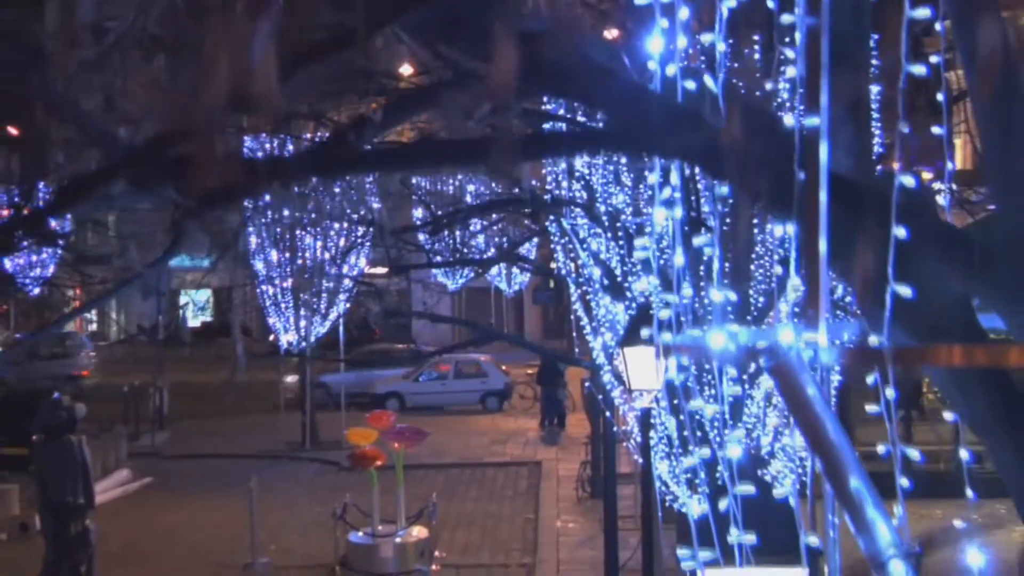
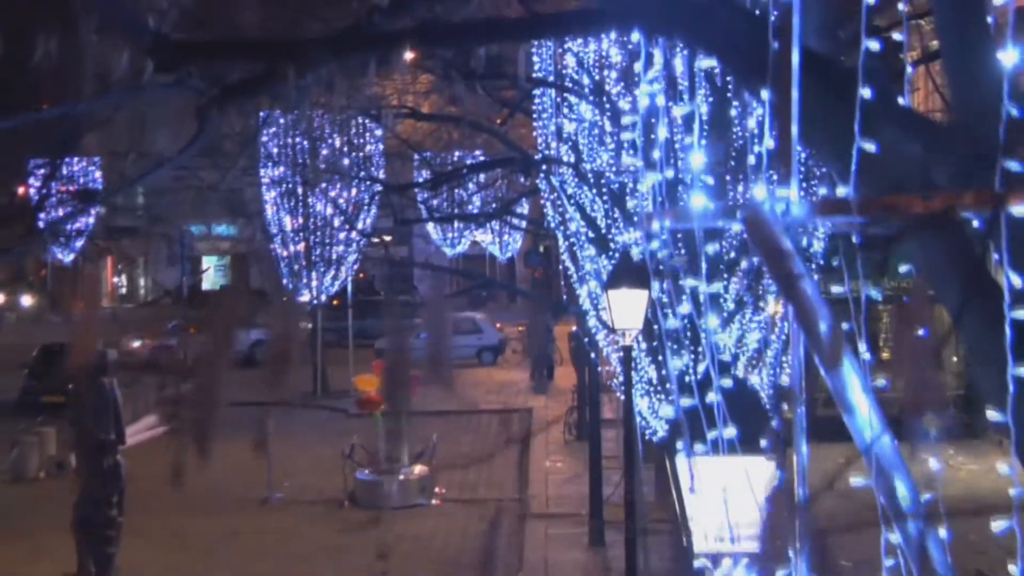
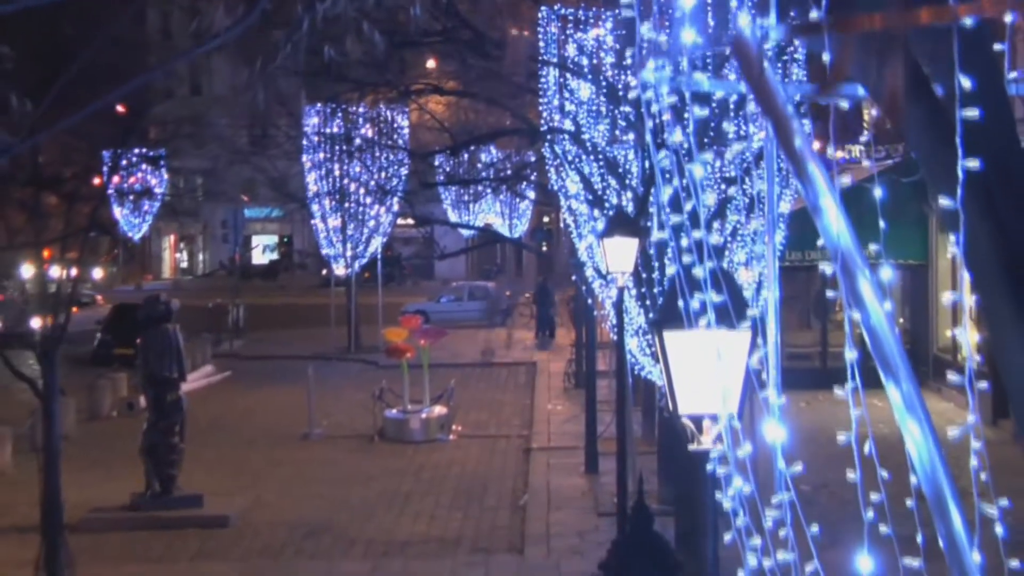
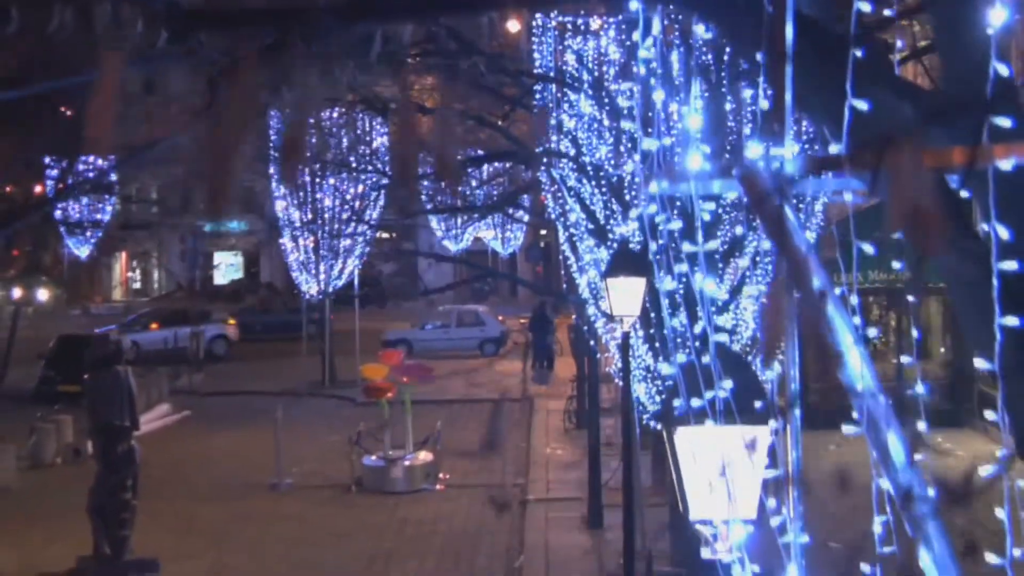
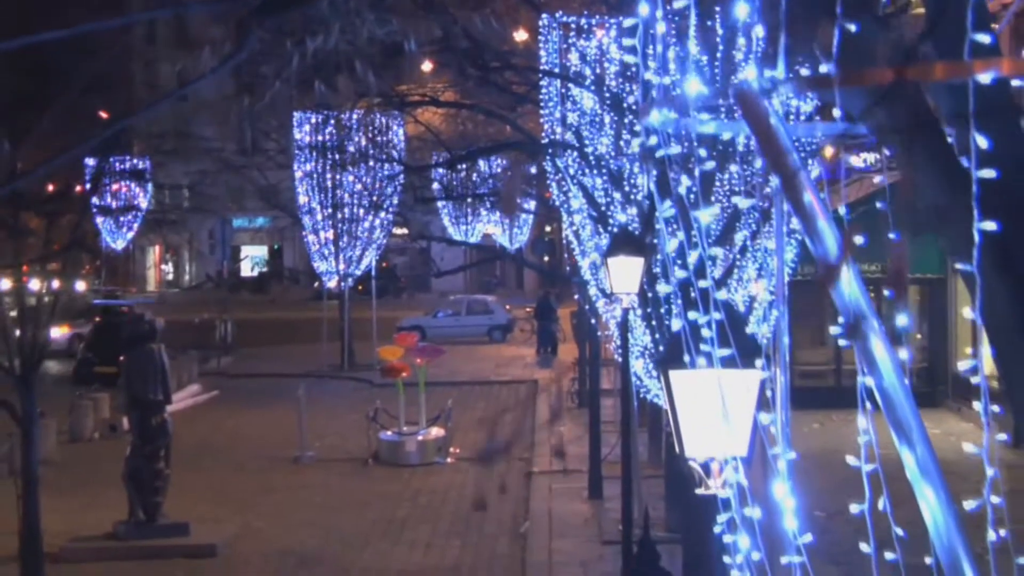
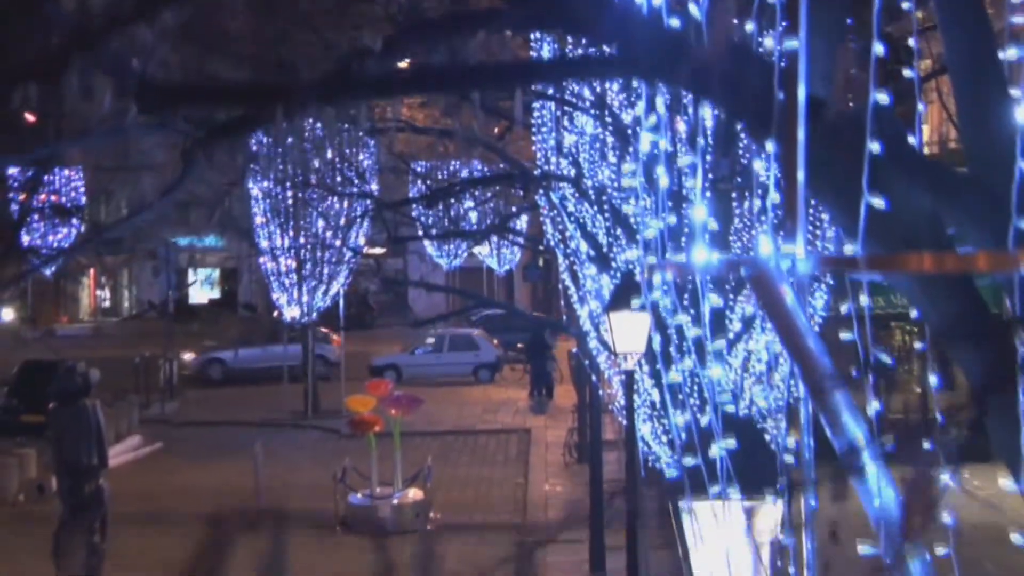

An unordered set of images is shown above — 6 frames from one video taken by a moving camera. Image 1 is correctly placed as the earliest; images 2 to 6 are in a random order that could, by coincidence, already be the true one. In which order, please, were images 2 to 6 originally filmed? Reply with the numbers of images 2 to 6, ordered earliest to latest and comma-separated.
6, 2, 4, 5, 3
